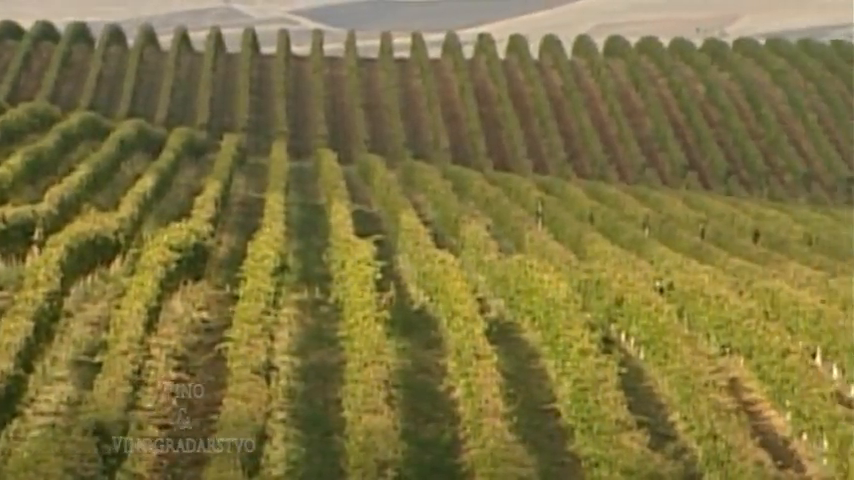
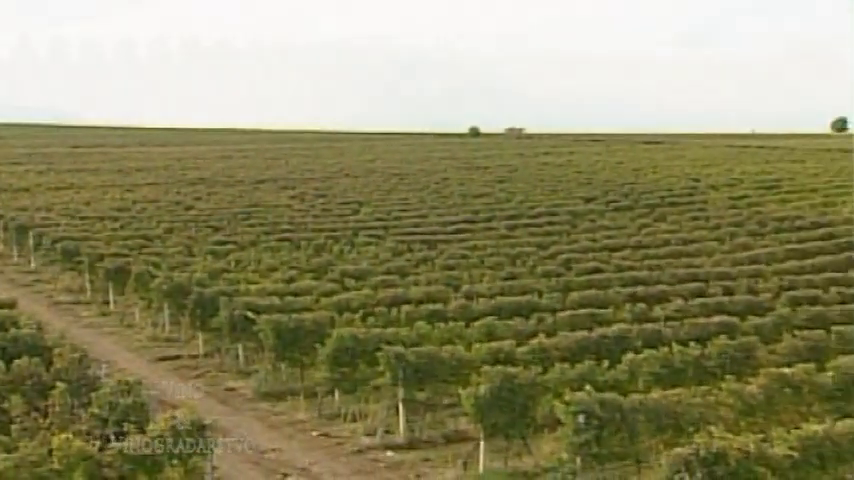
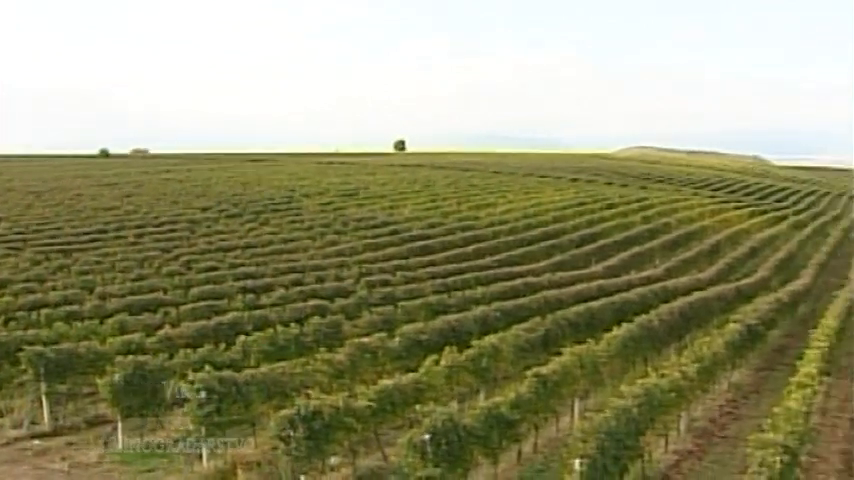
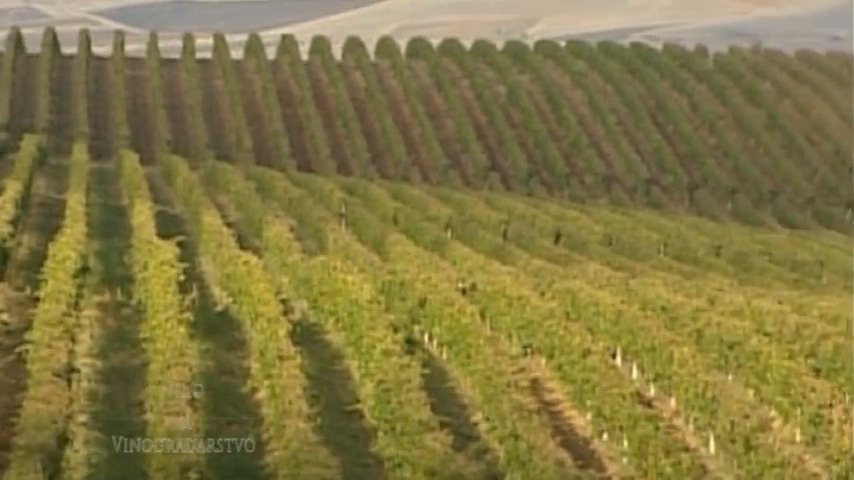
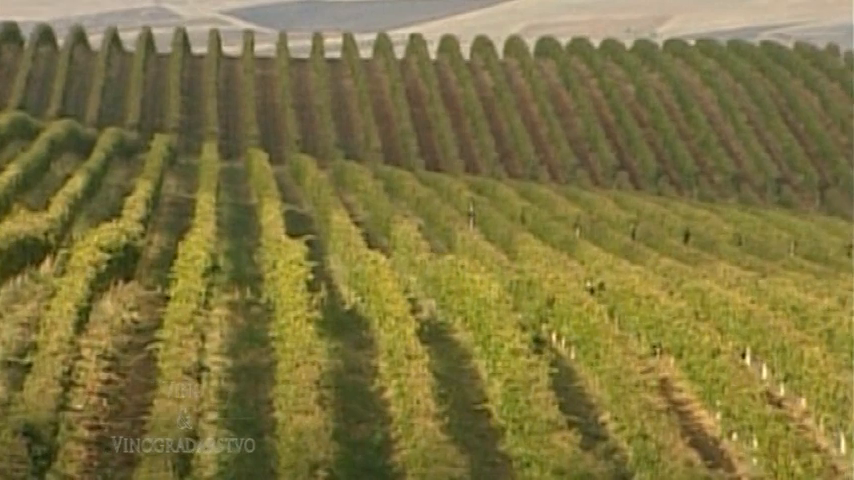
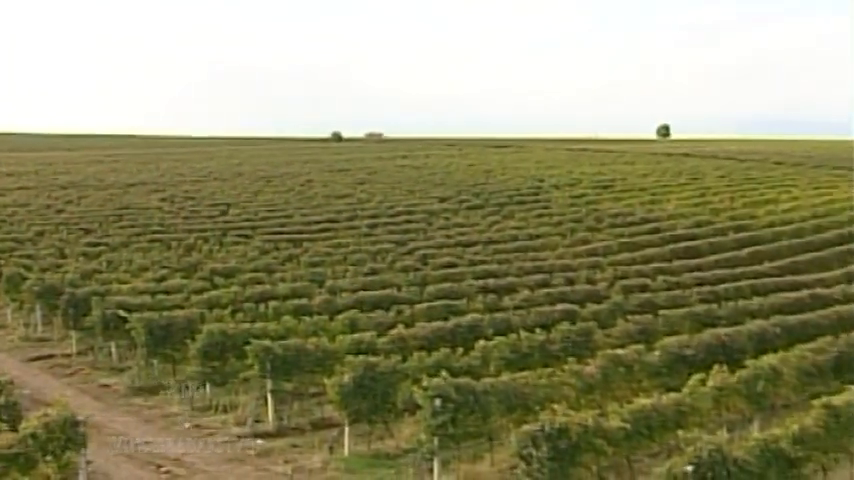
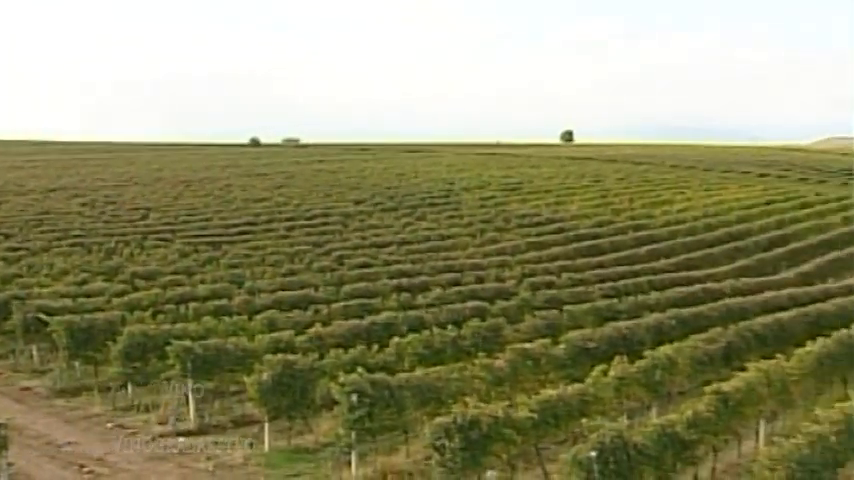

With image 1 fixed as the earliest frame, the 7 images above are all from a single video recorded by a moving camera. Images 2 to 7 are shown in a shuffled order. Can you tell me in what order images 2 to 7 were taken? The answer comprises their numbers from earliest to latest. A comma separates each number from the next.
5, 4, 2, 6, 7, 3
